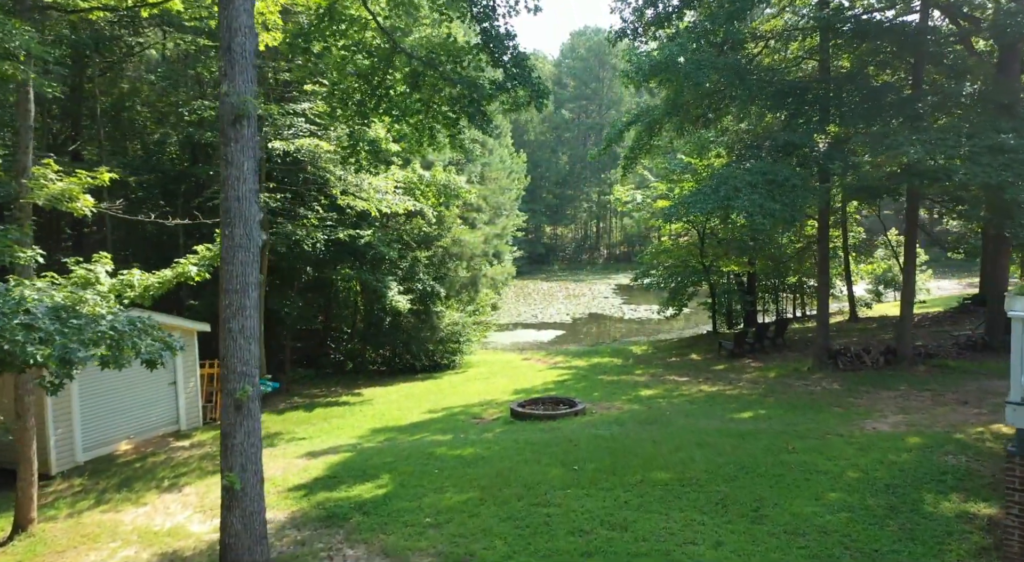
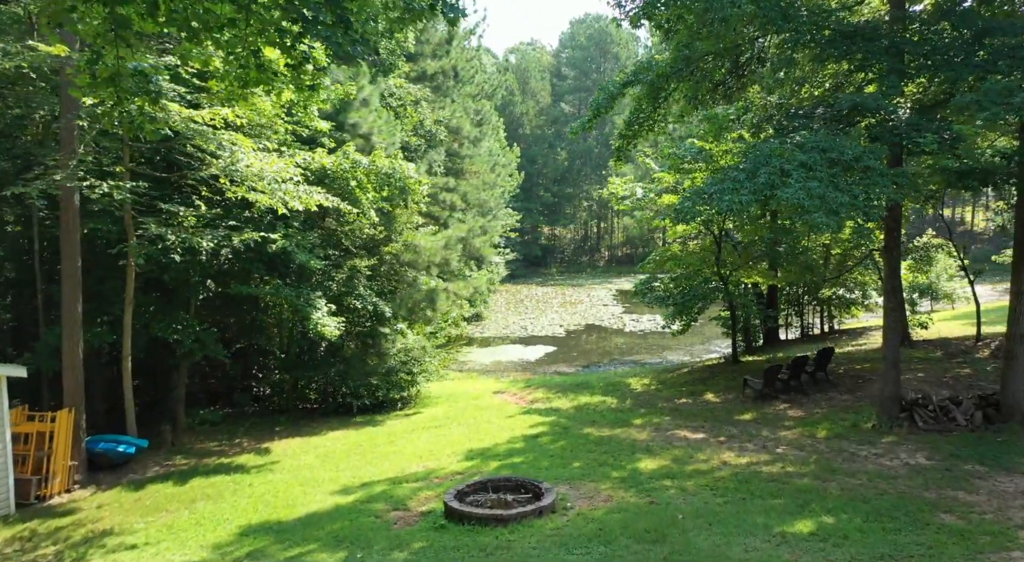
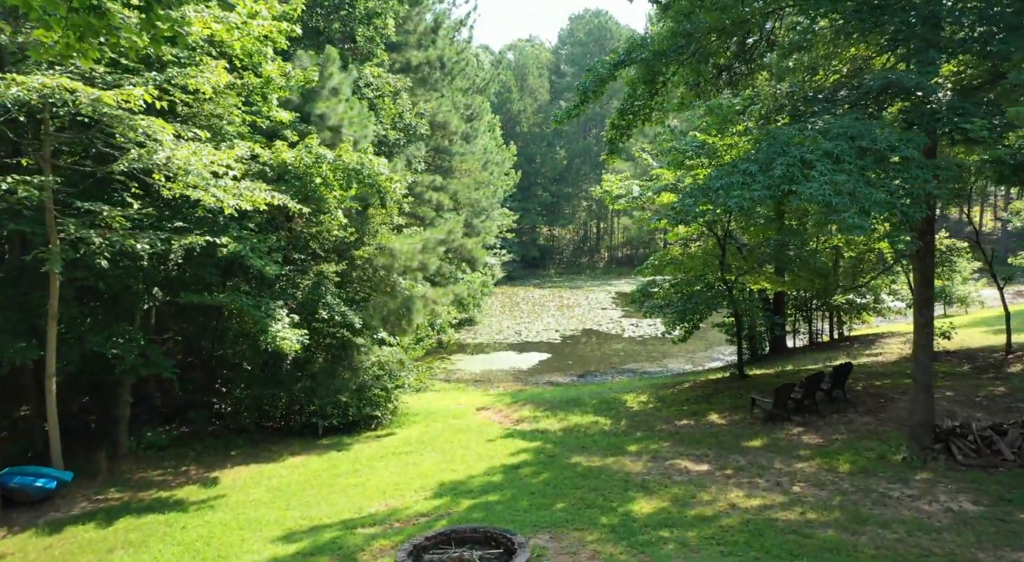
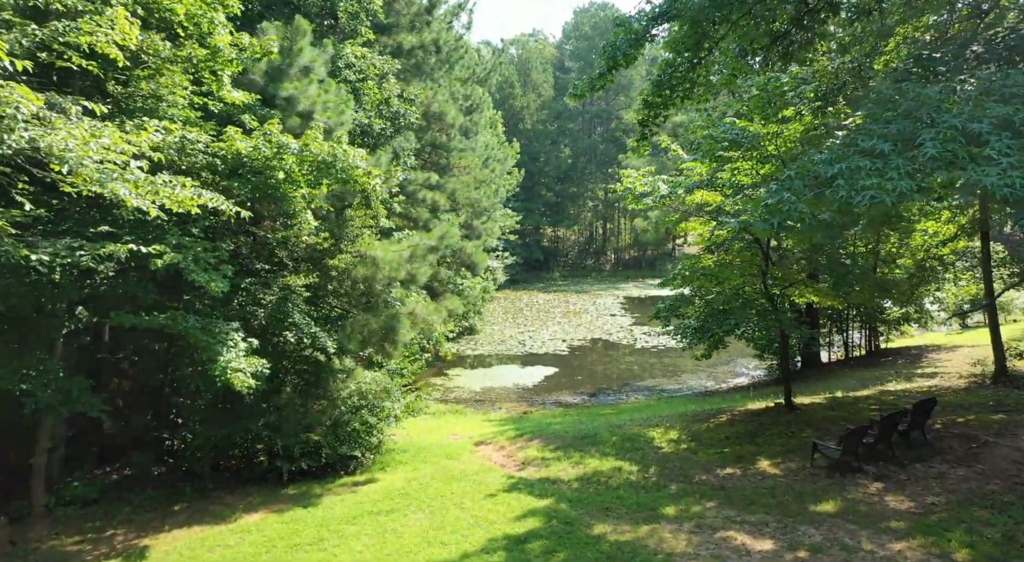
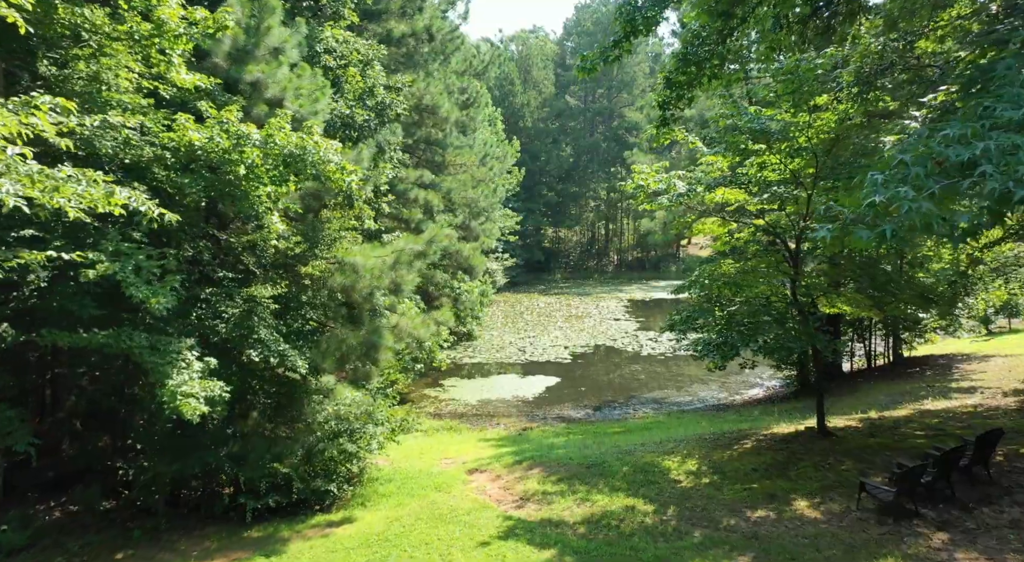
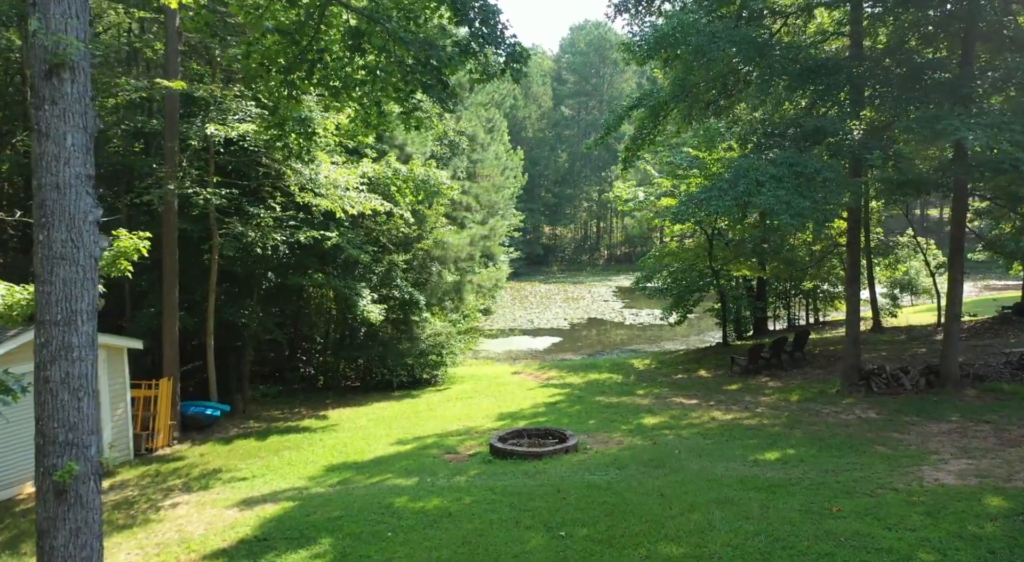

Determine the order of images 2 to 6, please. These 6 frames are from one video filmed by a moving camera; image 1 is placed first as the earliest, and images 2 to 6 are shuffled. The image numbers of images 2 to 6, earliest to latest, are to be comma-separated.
6, 2, 3, 4, 5
